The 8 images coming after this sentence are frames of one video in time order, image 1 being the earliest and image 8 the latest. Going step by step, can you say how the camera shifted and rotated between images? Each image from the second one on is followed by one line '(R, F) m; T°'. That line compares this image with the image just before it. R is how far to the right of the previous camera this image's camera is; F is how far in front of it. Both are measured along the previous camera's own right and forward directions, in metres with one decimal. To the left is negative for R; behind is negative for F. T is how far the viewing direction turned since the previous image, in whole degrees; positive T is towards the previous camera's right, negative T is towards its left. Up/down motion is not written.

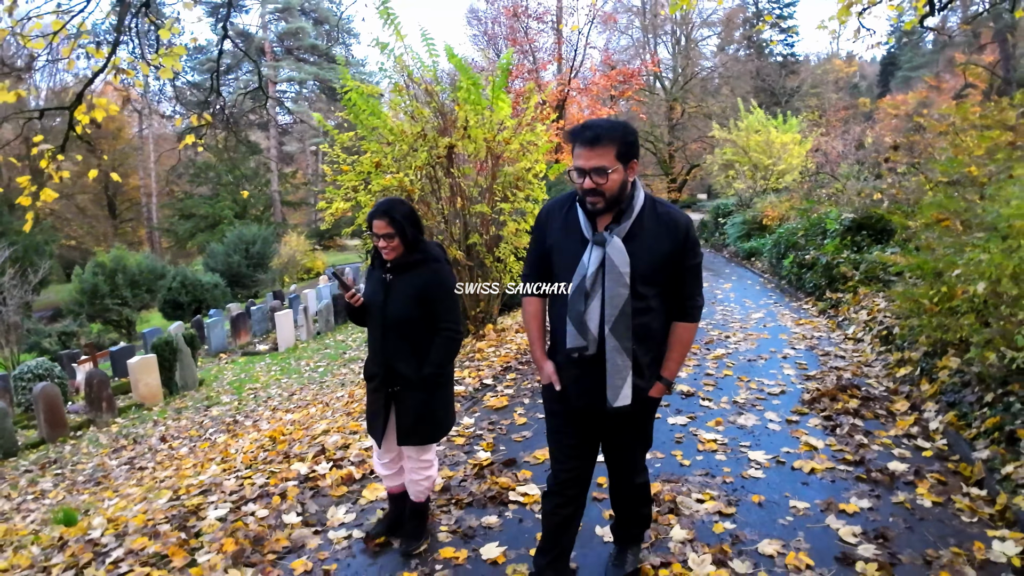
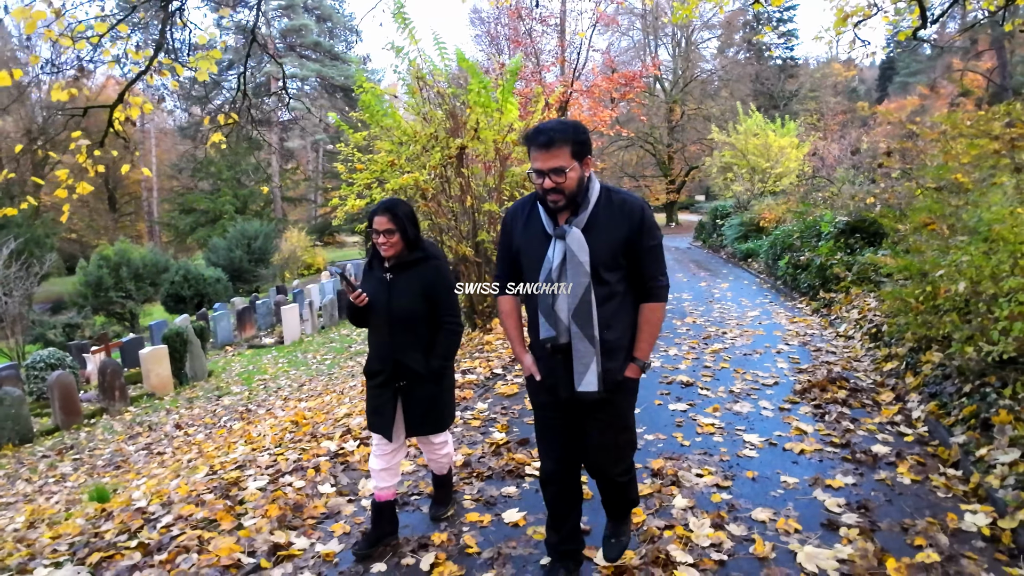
(-0.1, -0.3) m; 0°
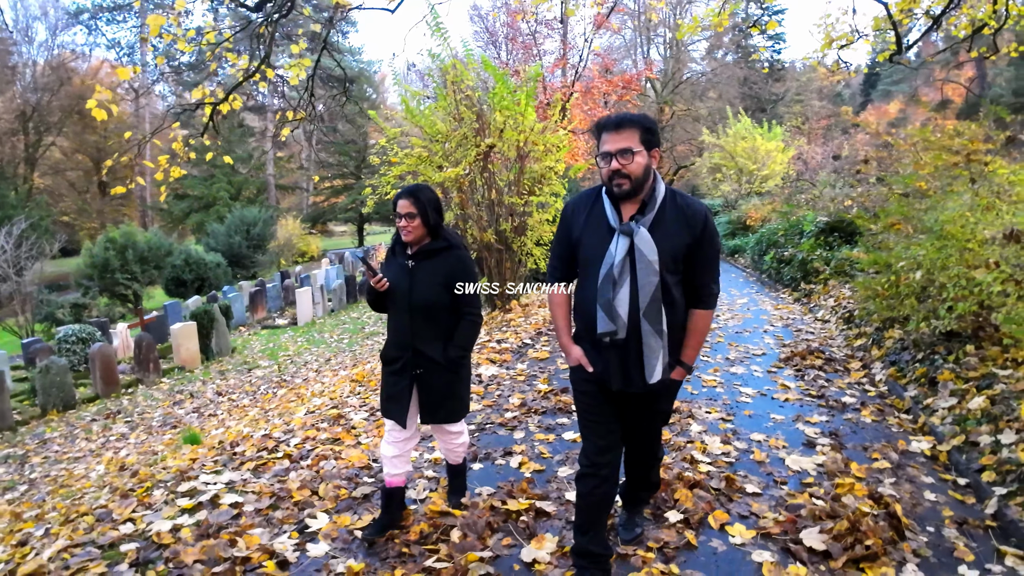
(-0.4, -0.8) m; +2°
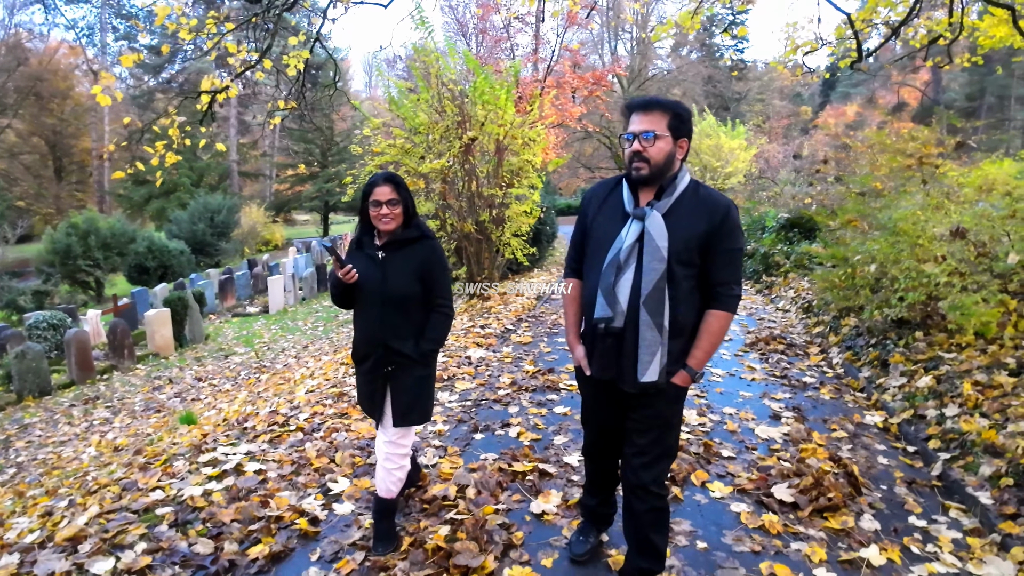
(-0.2, -0.3) m; +3°
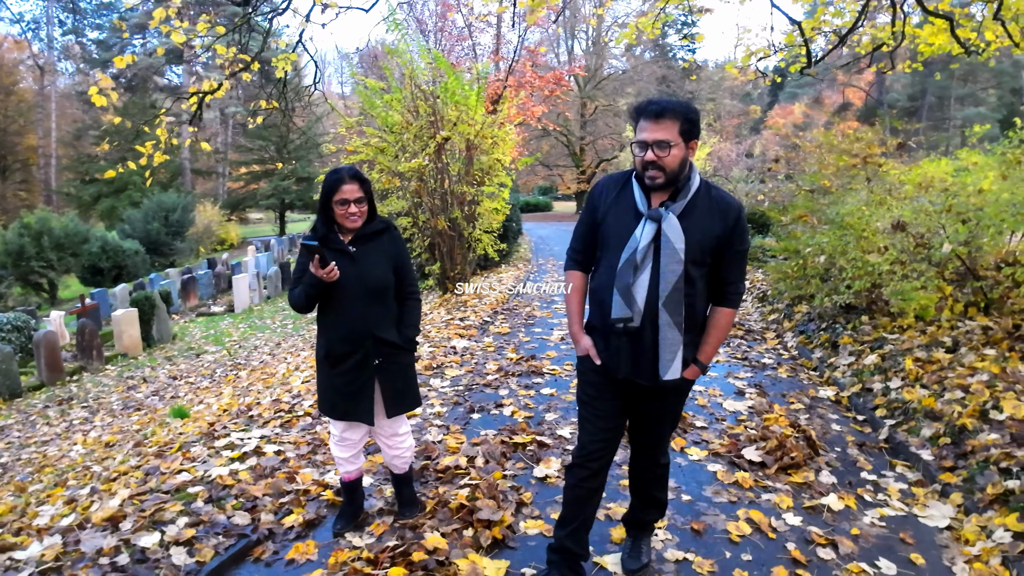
(-0.2, -0.3) m; +4°
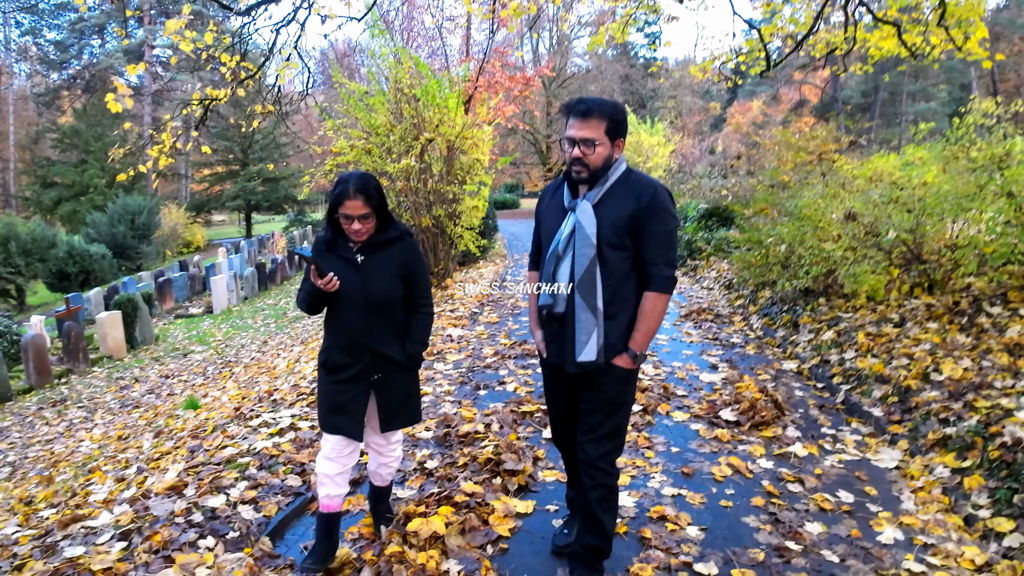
(-0.2, -0.4) m; +3°
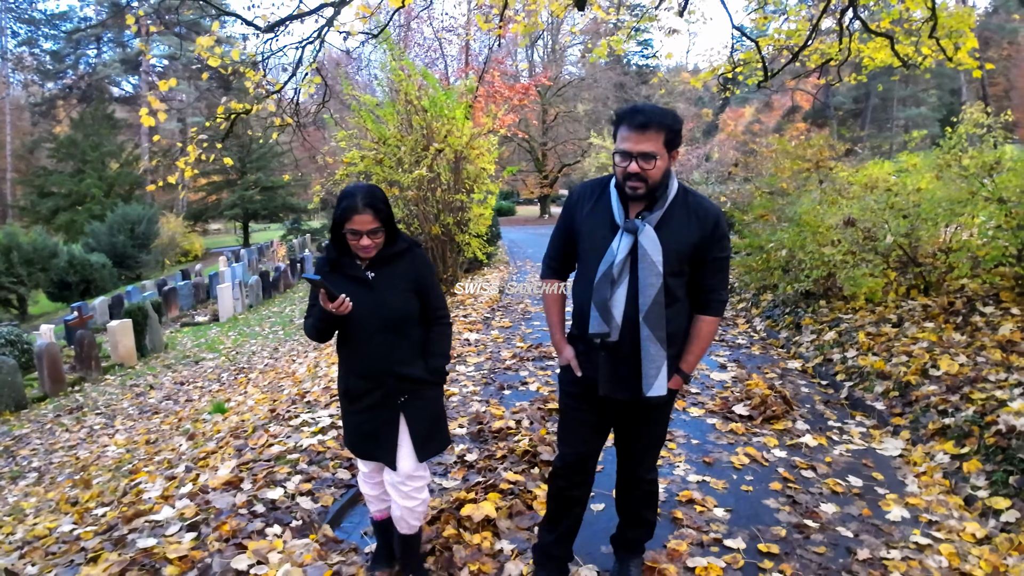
(-0.2, -0.2) m; +1°
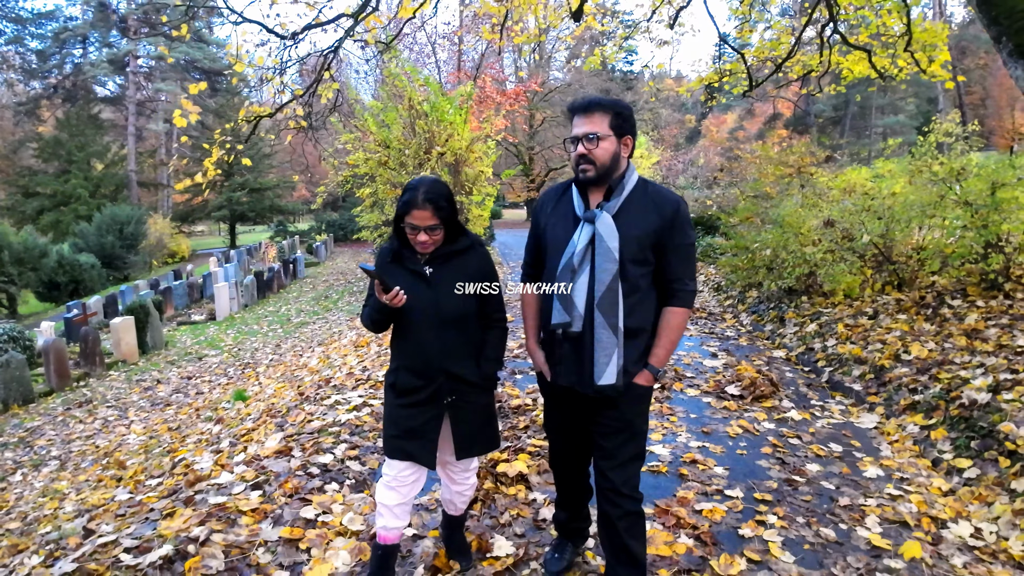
(-0.2, -0.4) m; +1°
